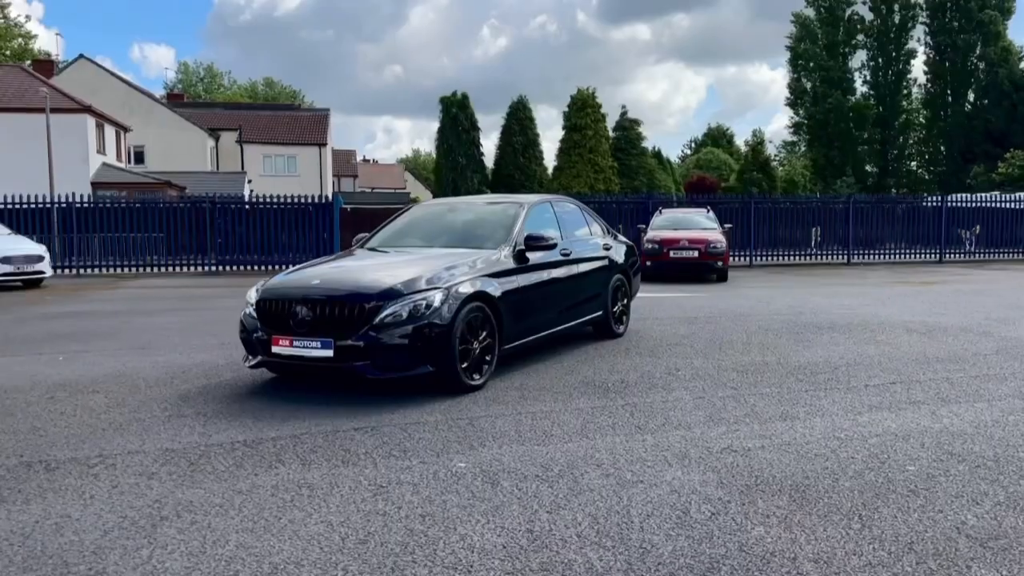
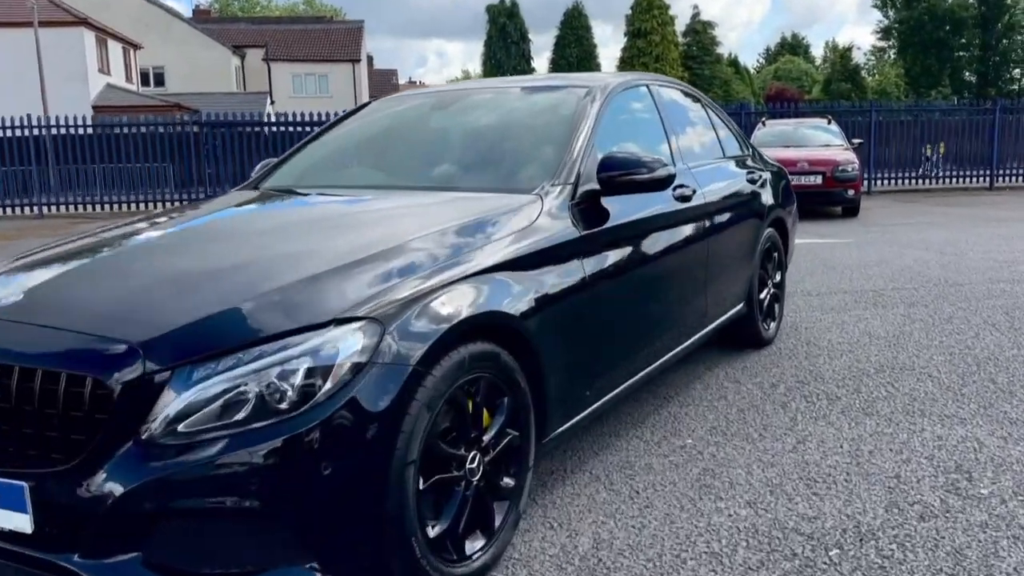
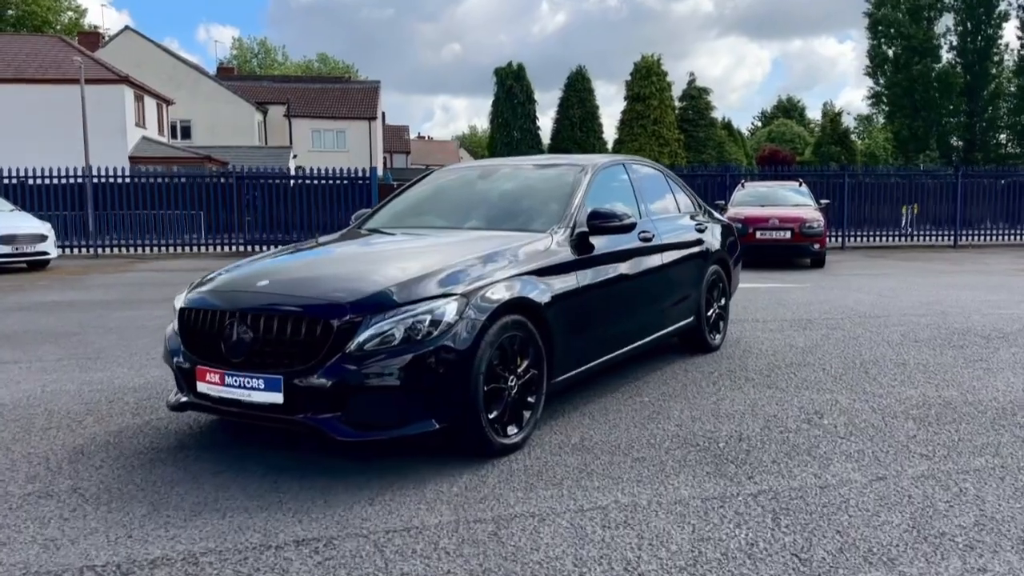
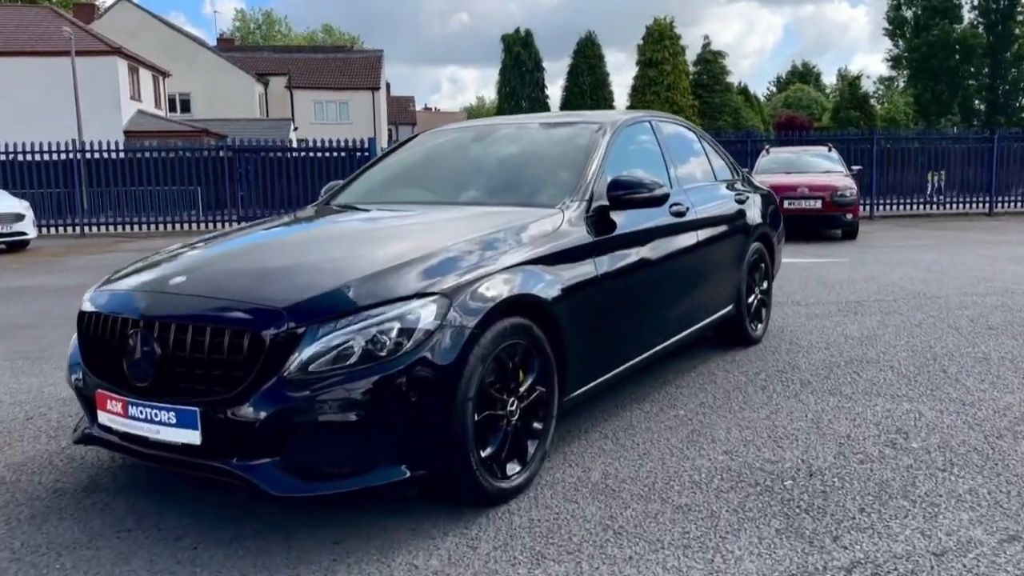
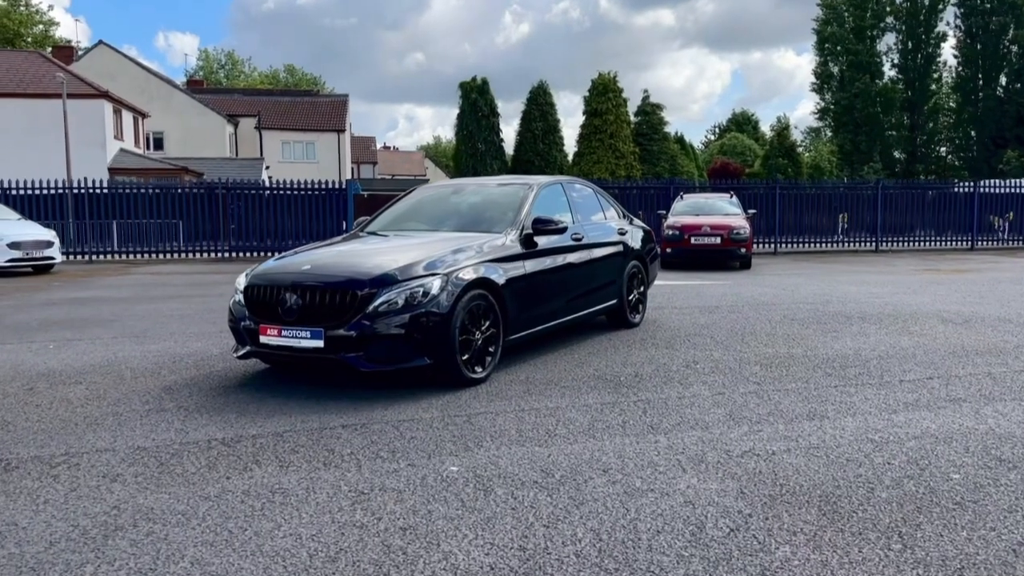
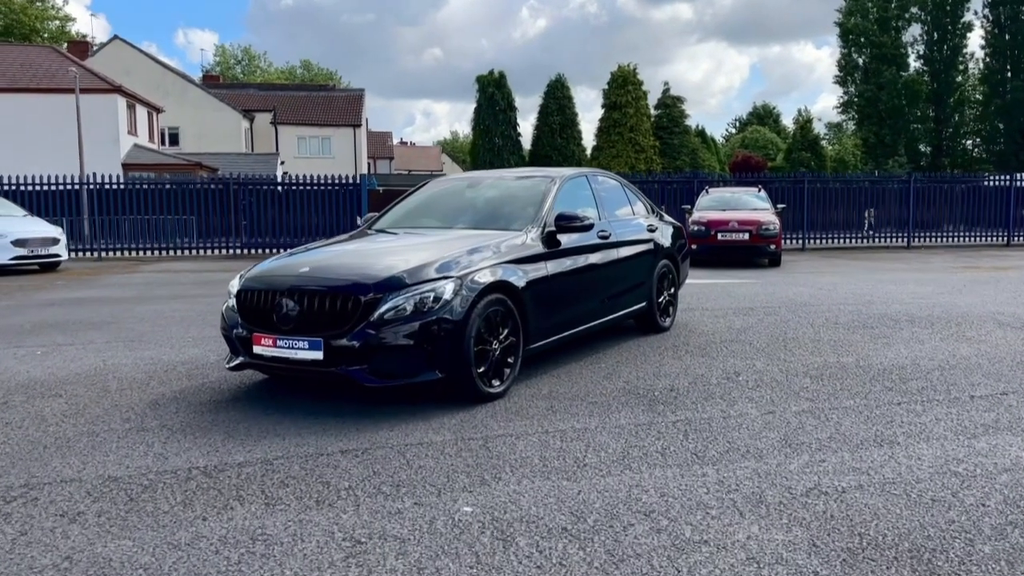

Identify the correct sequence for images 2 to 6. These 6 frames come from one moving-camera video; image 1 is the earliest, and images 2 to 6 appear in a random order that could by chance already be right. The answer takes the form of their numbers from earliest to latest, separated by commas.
5, 6, 3, 4, 2
